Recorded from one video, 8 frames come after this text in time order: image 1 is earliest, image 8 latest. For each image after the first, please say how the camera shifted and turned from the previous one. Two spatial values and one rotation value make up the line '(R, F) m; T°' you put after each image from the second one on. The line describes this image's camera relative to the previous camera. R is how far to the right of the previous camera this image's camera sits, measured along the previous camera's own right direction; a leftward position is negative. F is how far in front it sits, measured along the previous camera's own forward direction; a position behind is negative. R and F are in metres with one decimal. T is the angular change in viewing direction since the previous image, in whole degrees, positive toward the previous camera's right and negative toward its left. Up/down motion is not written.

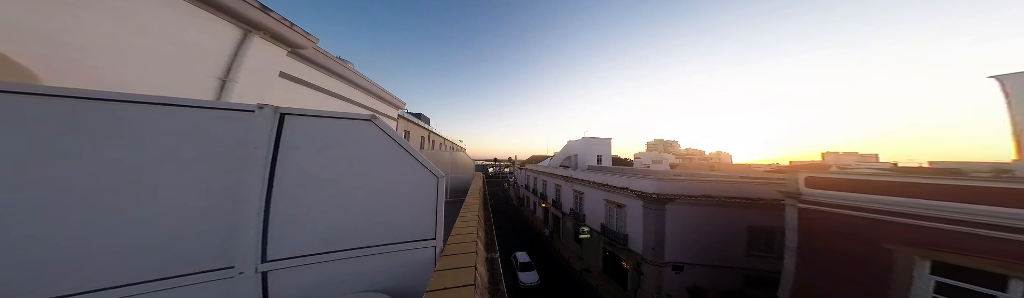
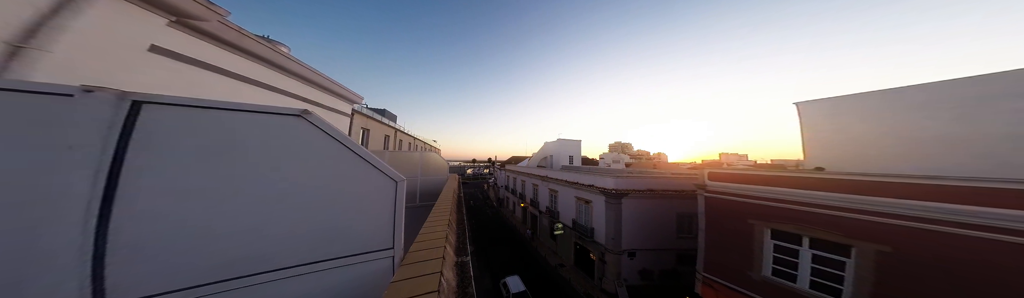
(+0.1, -0.3) m; +10°
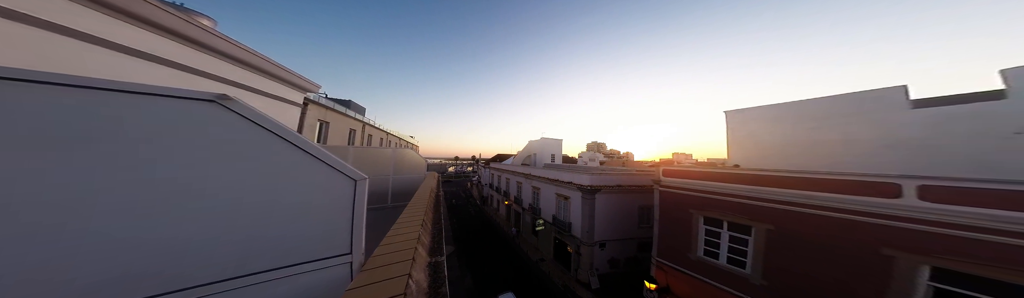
(+0.2, -0.2) m; +7°
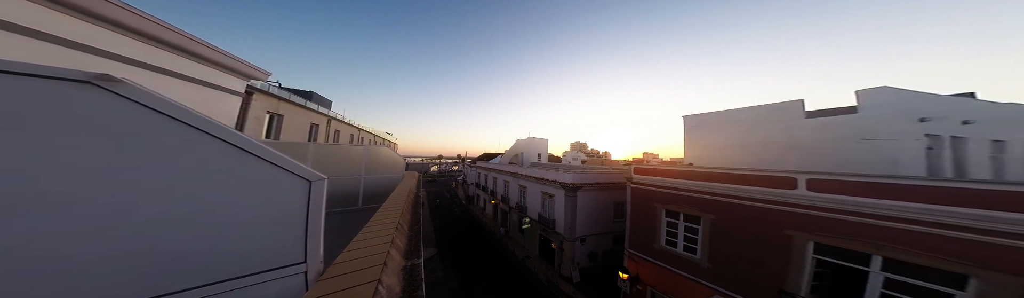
(+0.1, 0.0) m; +6°
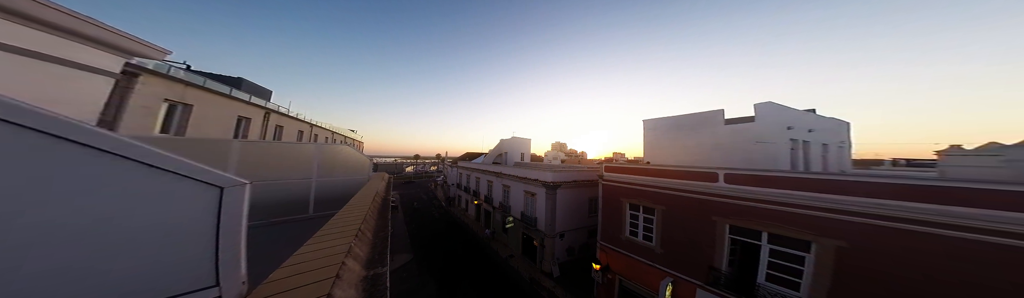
(+0.2, -0.1) m; +8°
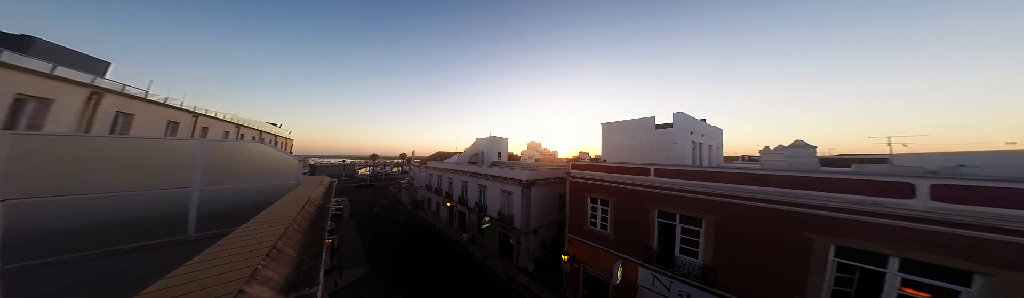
(+0.4, -0.4) m; +8°
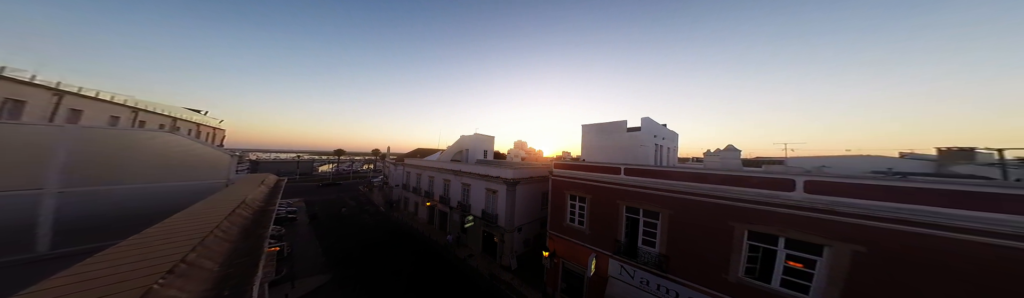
(+0.1, -0.3) m; +4°
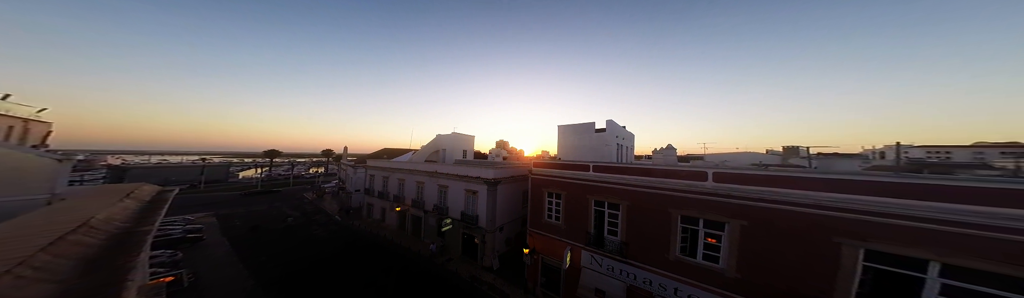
(+0.2, -0.3) m; +5°
